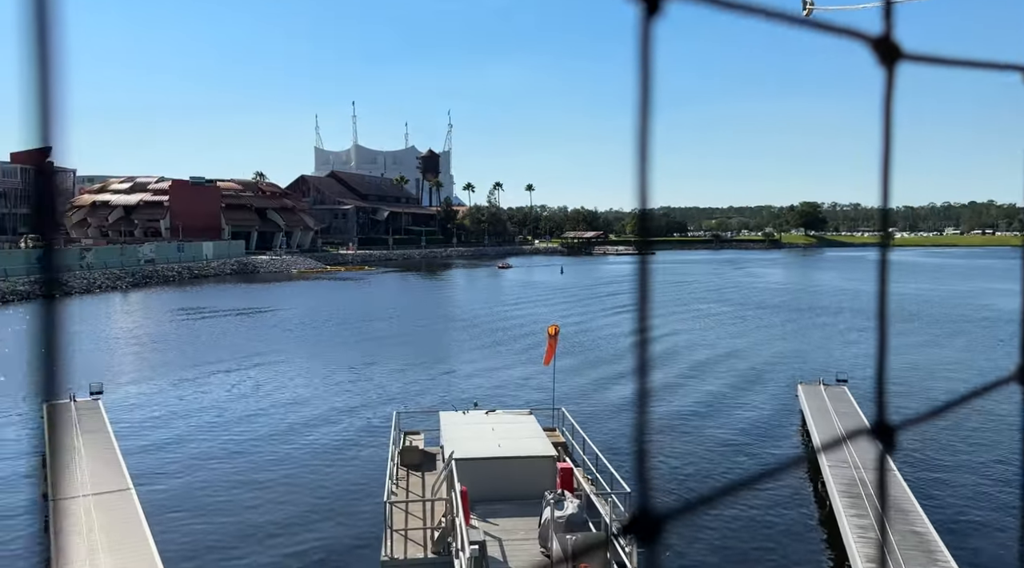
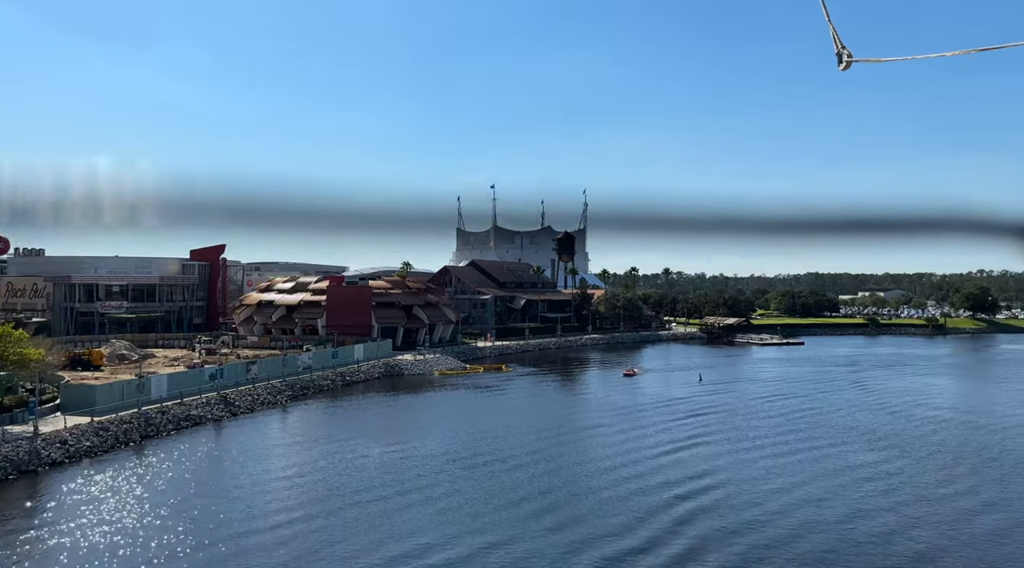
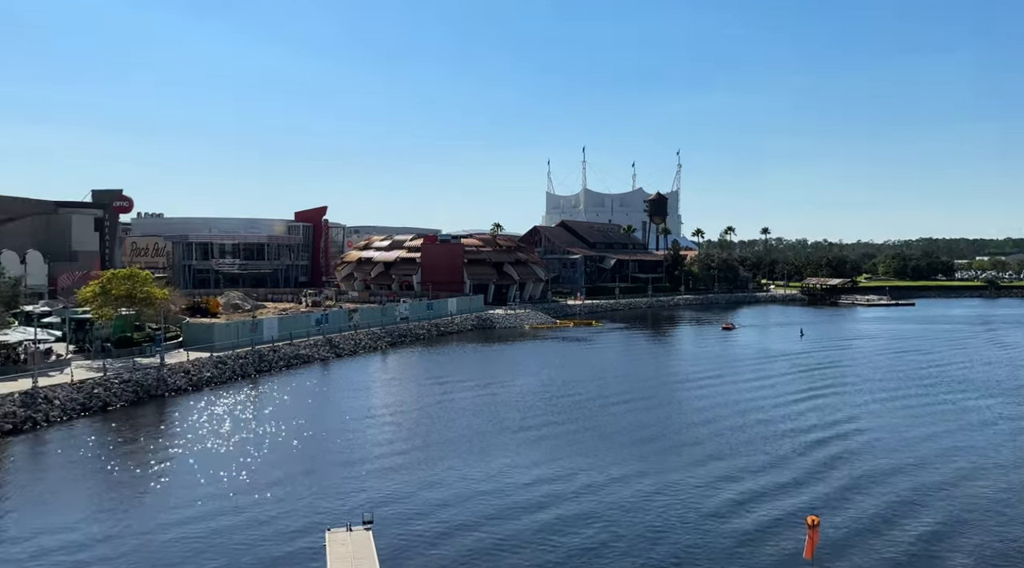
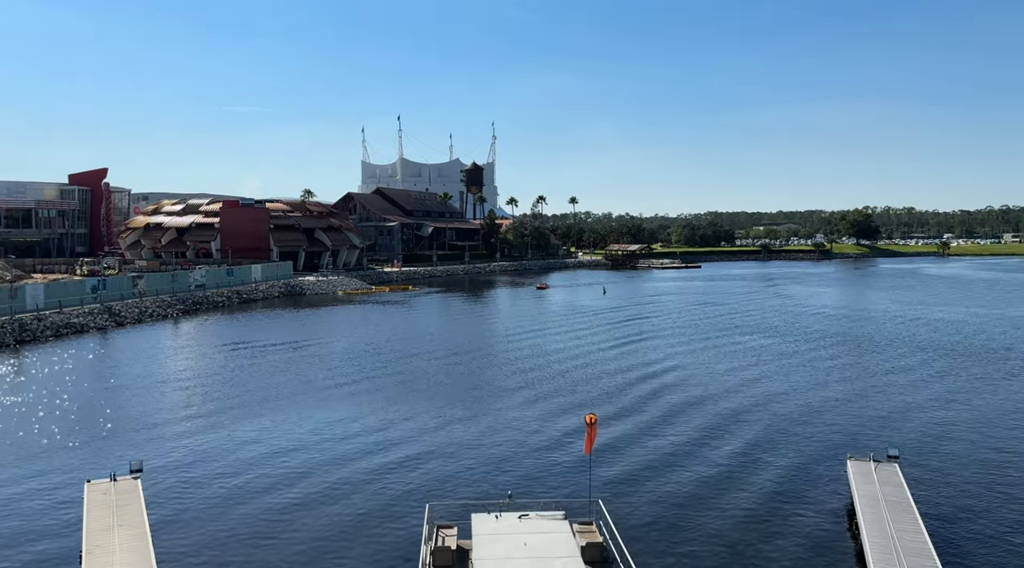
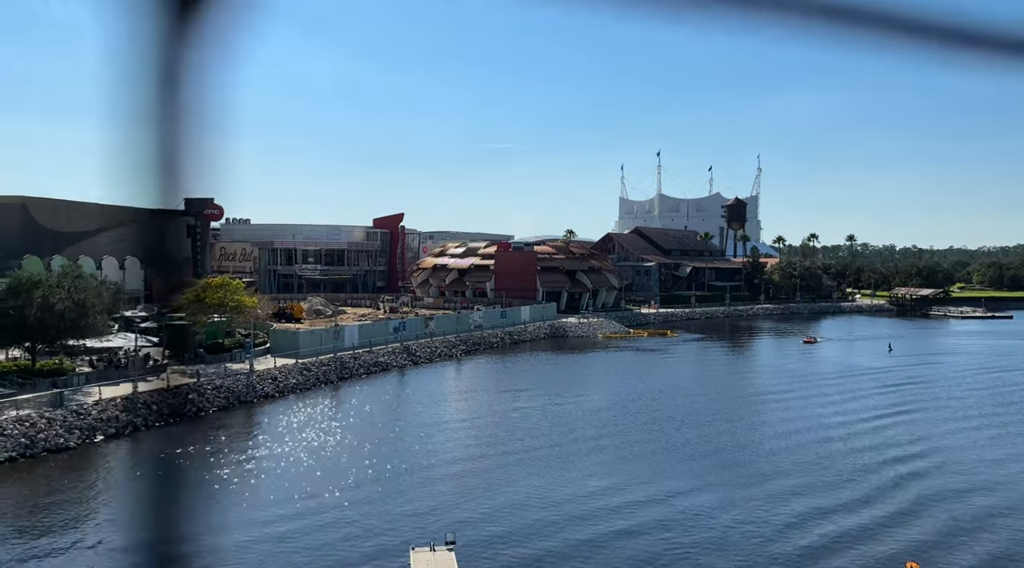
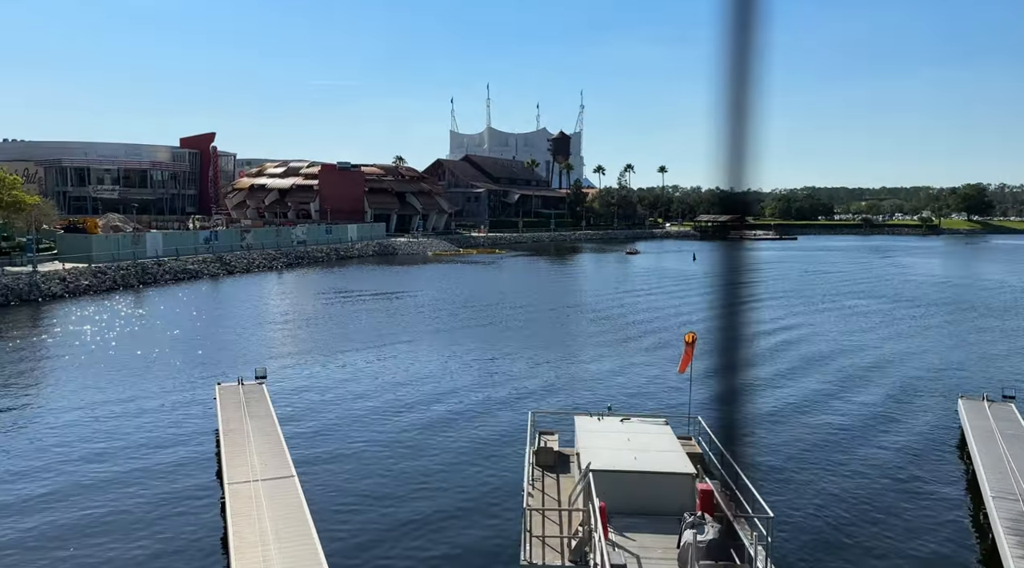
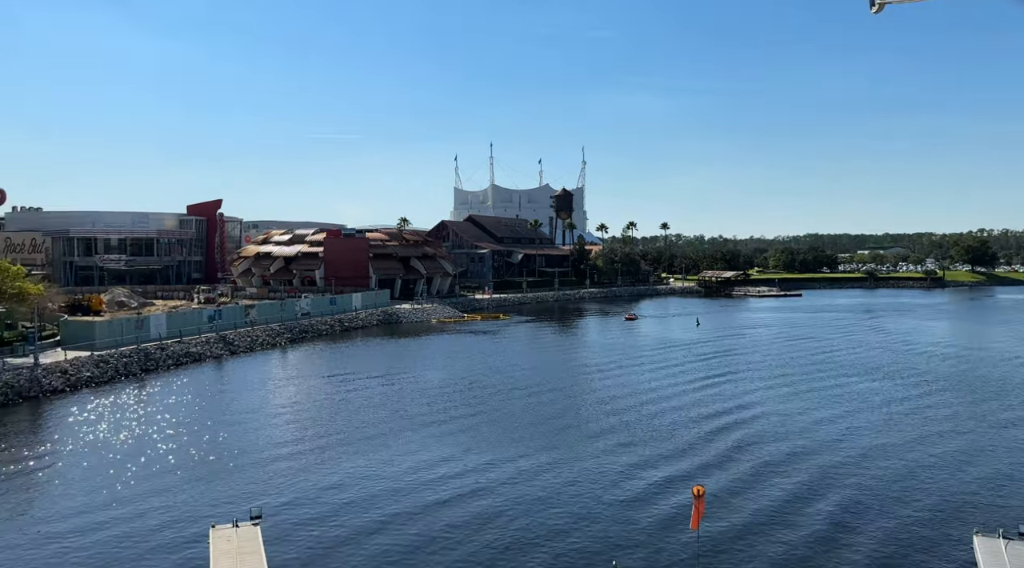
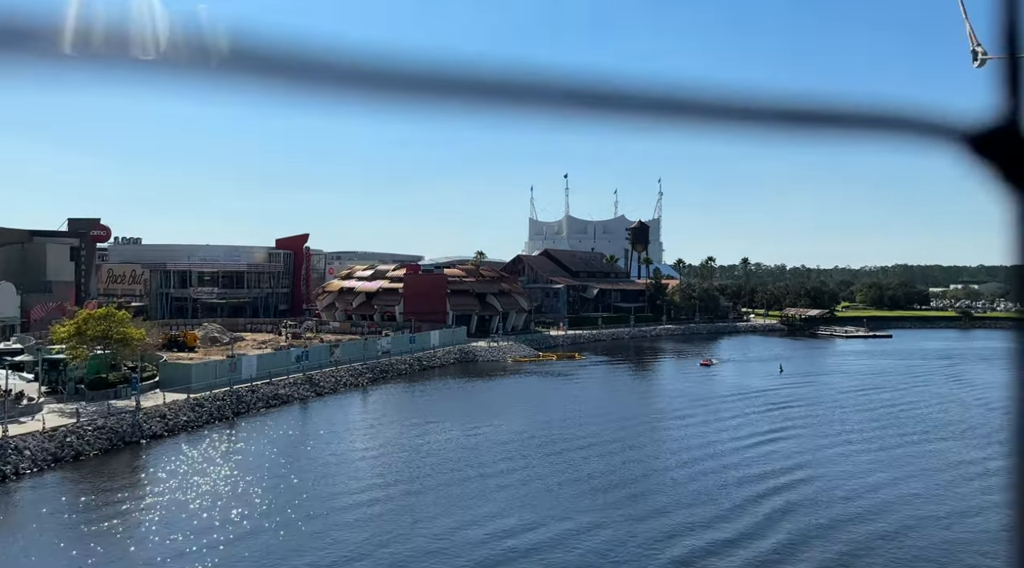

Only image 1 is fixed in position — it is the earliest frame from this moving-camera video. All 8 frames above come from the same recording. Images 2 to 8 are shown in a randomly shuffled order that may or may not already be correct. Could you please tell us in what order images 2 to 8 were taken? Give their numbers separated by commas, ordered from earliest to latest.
6, 4, 7, 3, 5, 8, 2
